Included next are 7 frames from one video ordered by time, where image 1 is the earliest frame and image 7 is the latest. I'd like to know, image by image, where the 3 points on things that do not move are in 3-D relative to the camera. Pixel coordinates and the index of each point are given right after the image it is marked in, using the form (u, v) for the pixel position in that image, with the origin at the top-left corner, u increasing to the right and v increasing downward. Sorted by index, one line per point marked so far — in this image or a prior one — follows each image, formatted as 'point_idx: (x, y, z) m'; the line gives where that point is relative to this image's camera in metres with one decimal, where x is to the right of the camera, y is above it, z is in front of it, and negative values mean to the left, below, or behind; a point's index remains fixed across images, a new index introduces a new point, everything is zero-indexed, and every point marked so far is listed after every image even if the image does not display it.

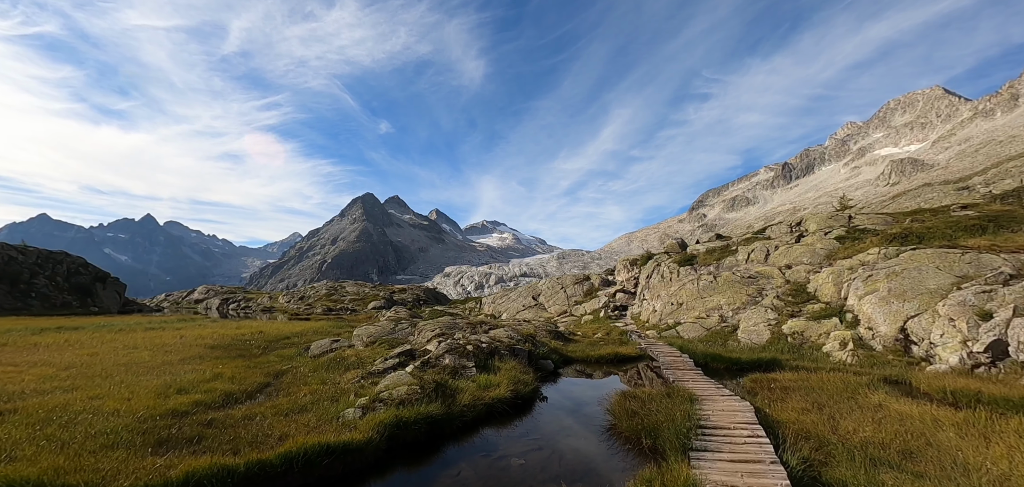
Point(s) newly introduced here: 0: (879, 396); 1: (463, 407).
0: (+15.5, -6.5, +17.4) m
1: (-2.1, -6.8, +17.0) m
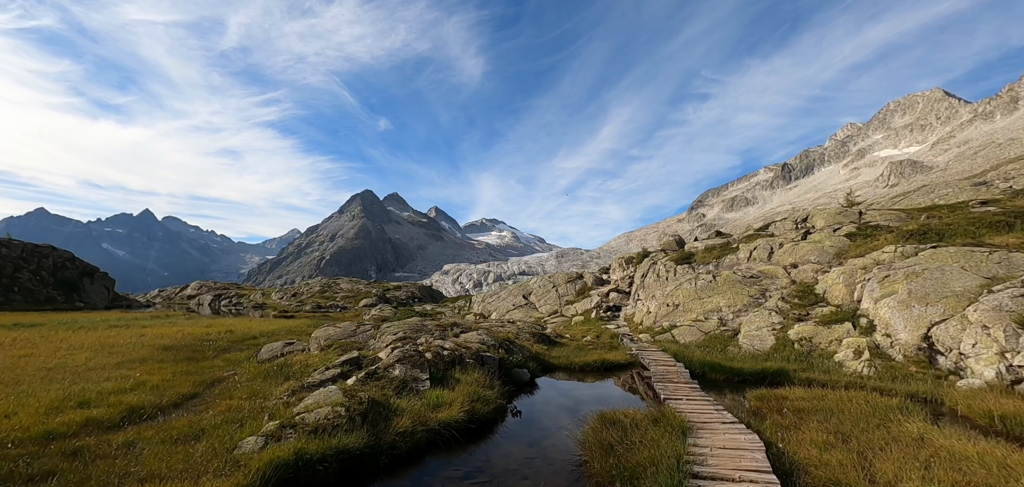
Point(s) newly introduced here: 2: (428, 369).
0: (+13.8, -6.2, +14.0) m
1: (-3.9, -6.3, +13.6) m
2: (-4.0, -5.9, +19.3) m
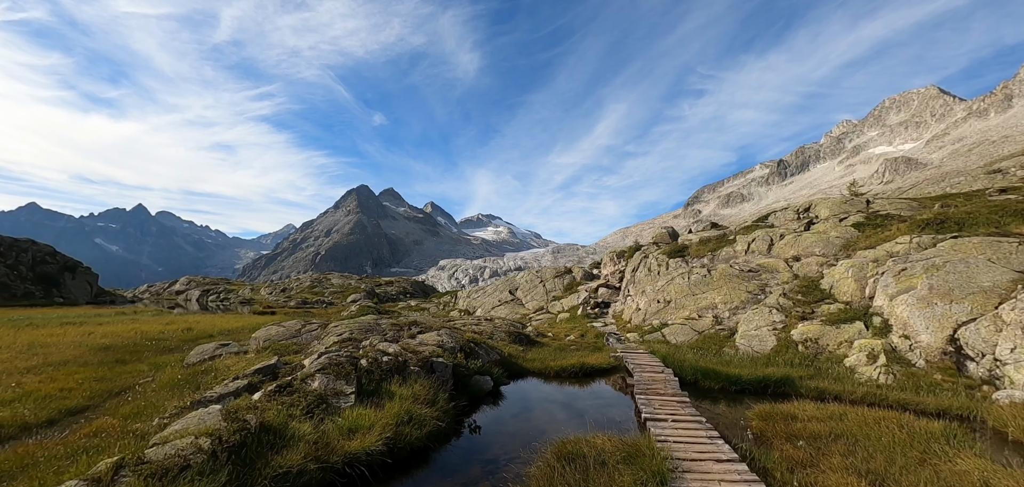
0: (+11.9, -5.6, +10.6) m
1: (-5.8, -5.7, +10.0) m
2: (-6.0, -5.2, +15.7) m
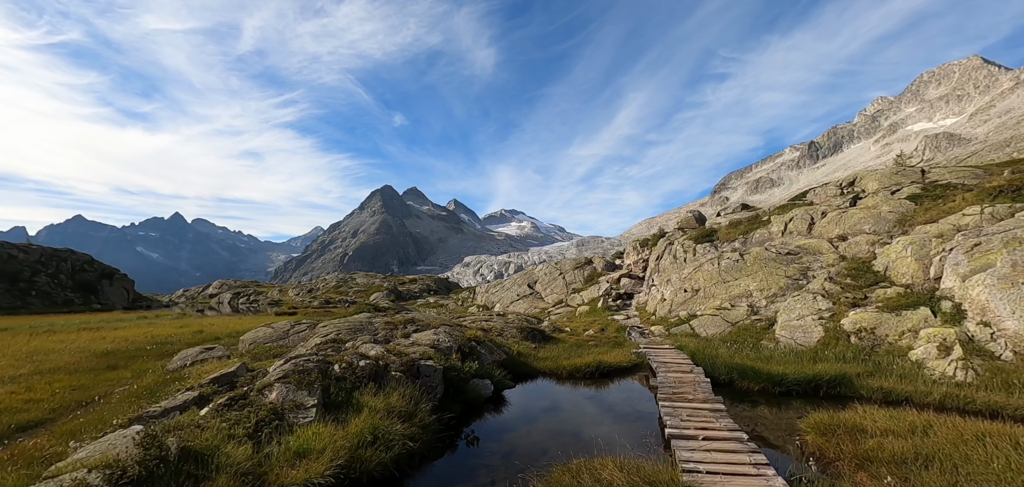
0: (+11.4, -4.7, +7.2) m
1: (-6.3, -5.3, +7.6) m
2: (-6.2, -4.8, +13.4) m
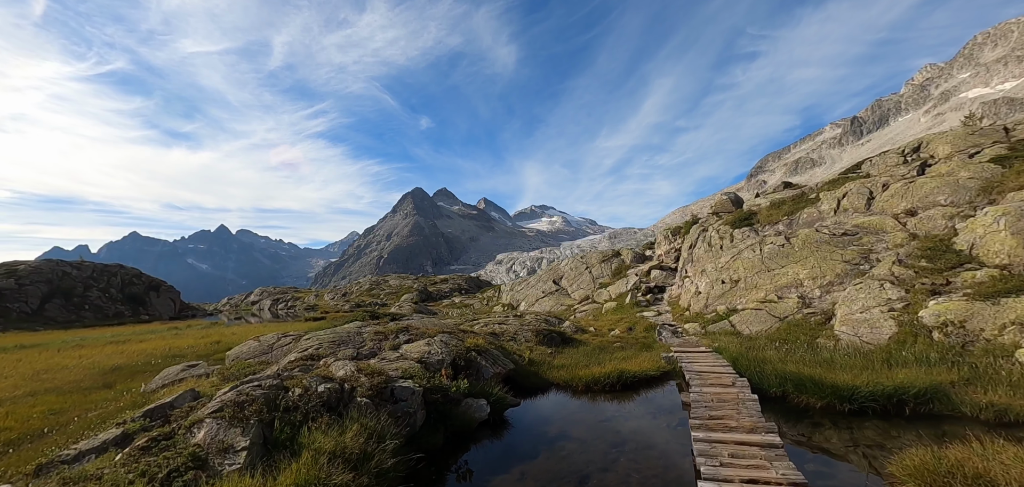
0: (+10.5, -4.0, +3.5) m
1: (-7.1, -5.5, +5.1) m
2: (-6.6, -4.8, +10.8) m
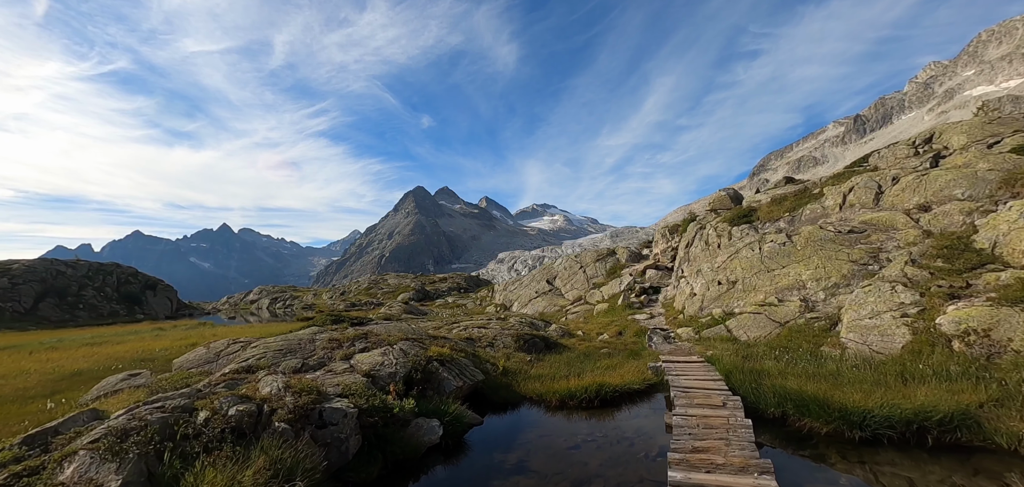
0: (+9.0, -3.9, +1.4) m
1: (-8.5, -5.4, +3.1) m
2: (-8.0, -4.8, +8.8) m
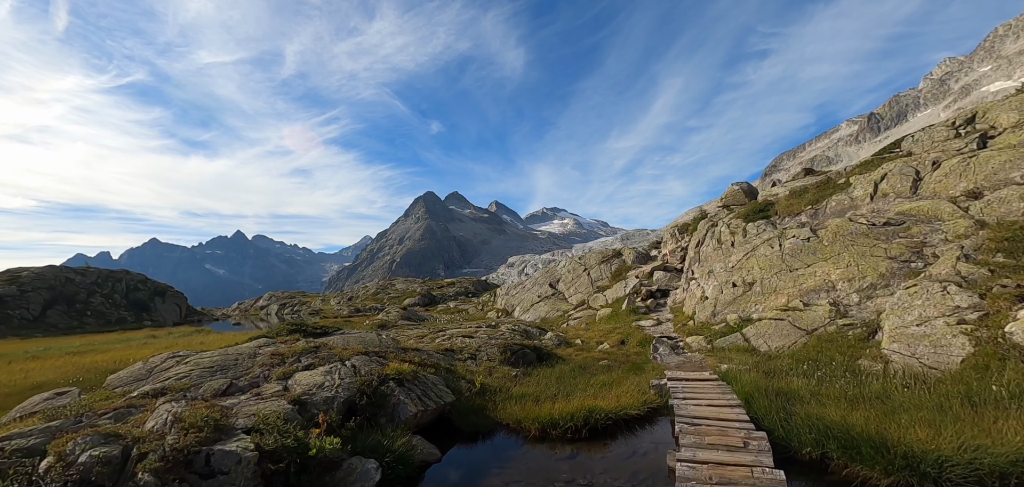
0: (+7.6, -3.5, -1.8) m
1: (-9.8, -5.2, +0.4) m
2: (-9.2, -4.6, +6.1) m
